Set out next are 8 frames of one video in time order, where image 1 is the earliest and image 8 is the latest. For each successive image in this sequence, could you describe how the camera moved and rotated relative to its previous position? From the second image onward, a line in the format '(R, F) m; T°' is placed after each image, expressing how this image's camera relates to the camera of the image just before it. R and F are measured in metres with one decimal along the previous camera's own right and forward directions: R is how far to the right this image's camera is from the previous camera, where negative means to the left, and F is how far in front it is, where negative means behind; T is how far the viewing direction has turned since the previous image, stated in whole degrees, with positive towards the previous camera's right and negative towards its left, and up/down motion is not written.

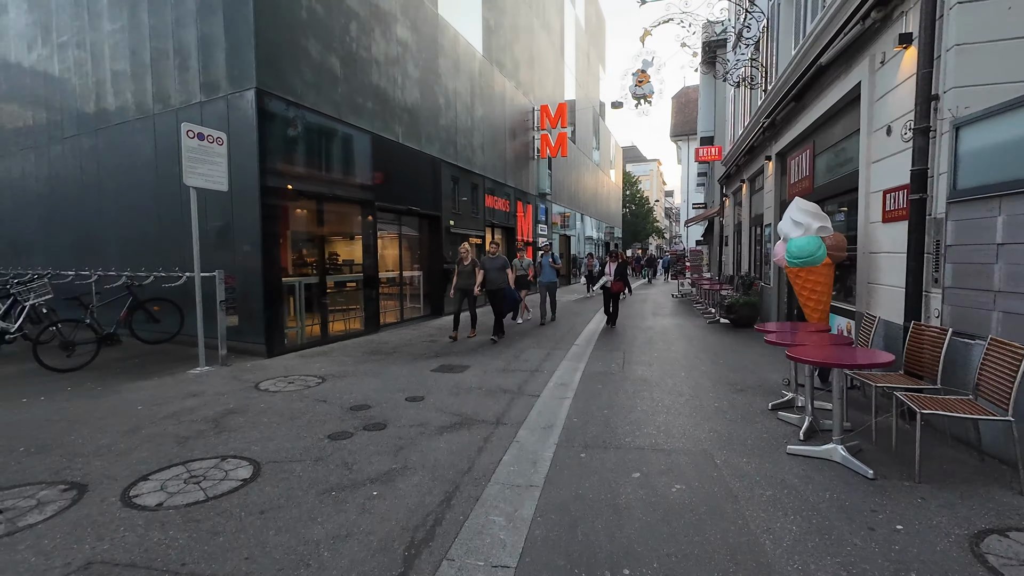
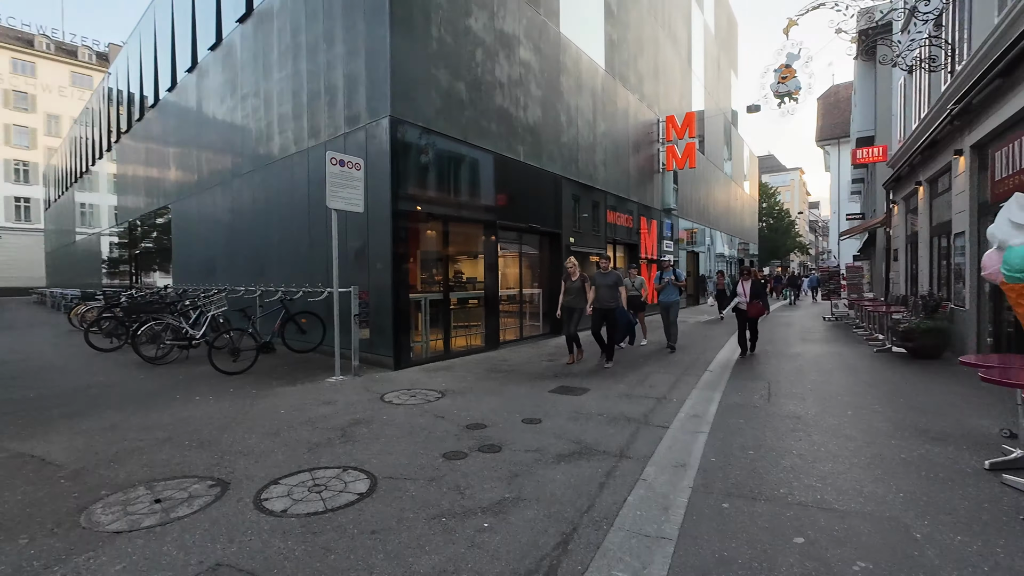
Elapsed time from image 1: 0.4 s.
(0.0, +0.3) m; -14°
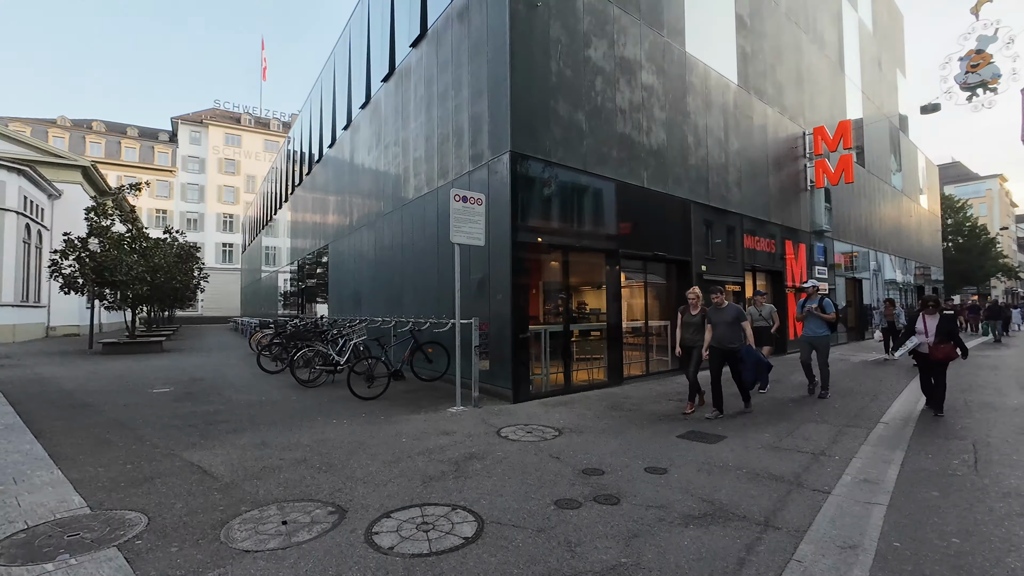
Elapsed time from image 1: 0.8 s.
(+0.1, +0.2) m; -15°
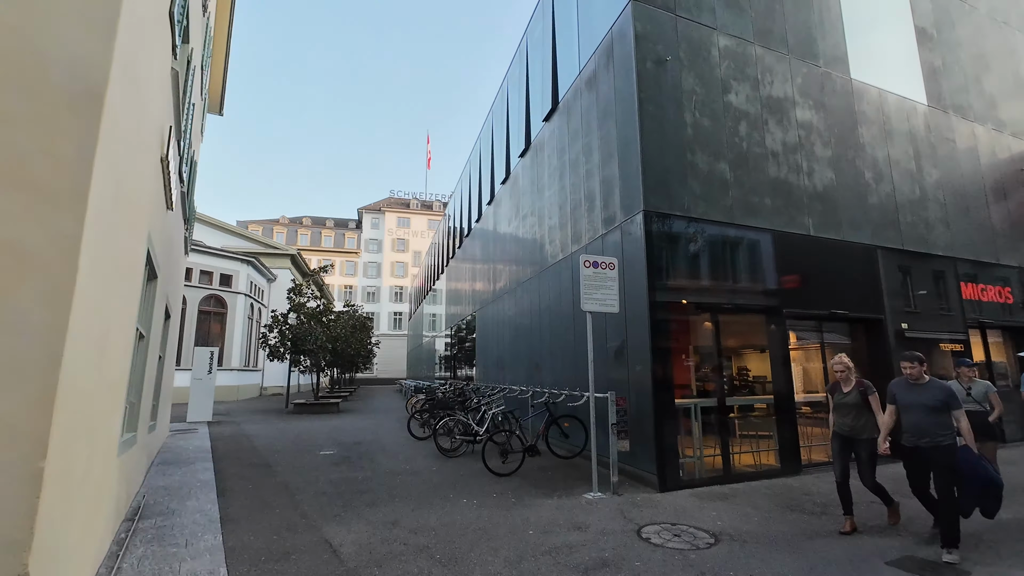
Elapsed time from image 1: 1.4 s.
(+0.2, +0.4) m; -17°
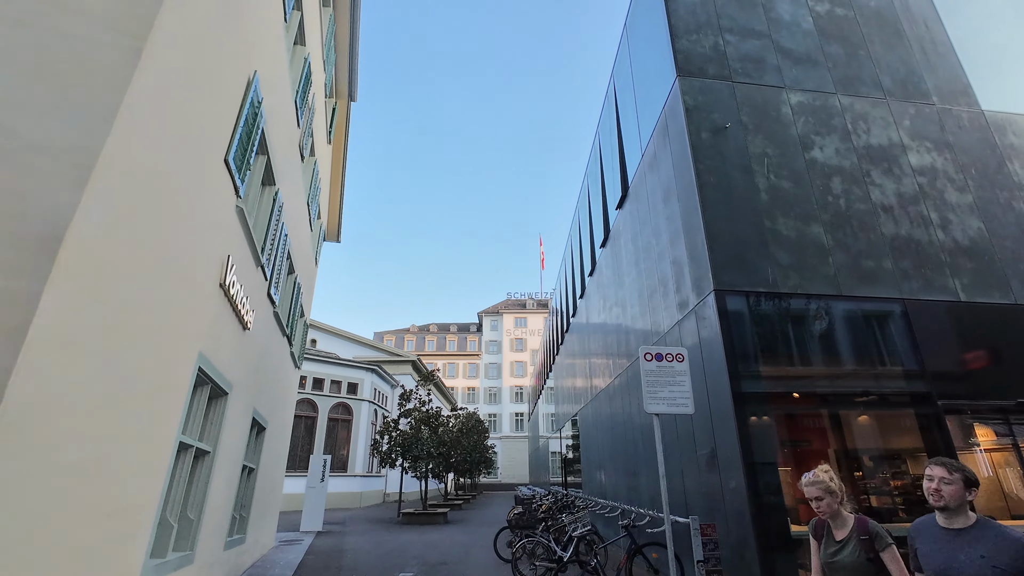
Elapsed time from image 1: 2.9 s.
(+1.0, +0.6) m; -14°
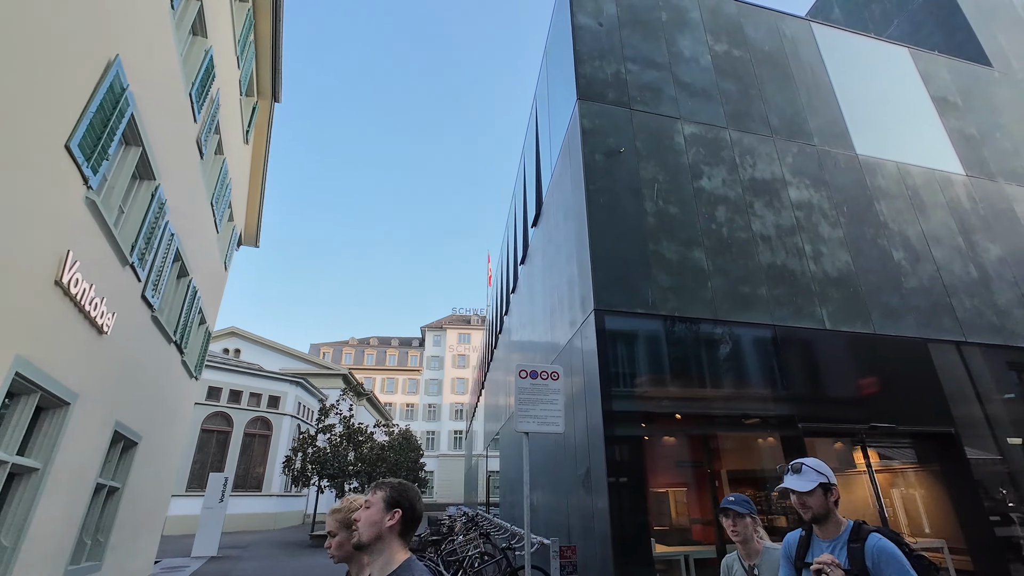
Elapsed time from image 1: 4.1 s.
(+0.9, +0.1) m; +6°
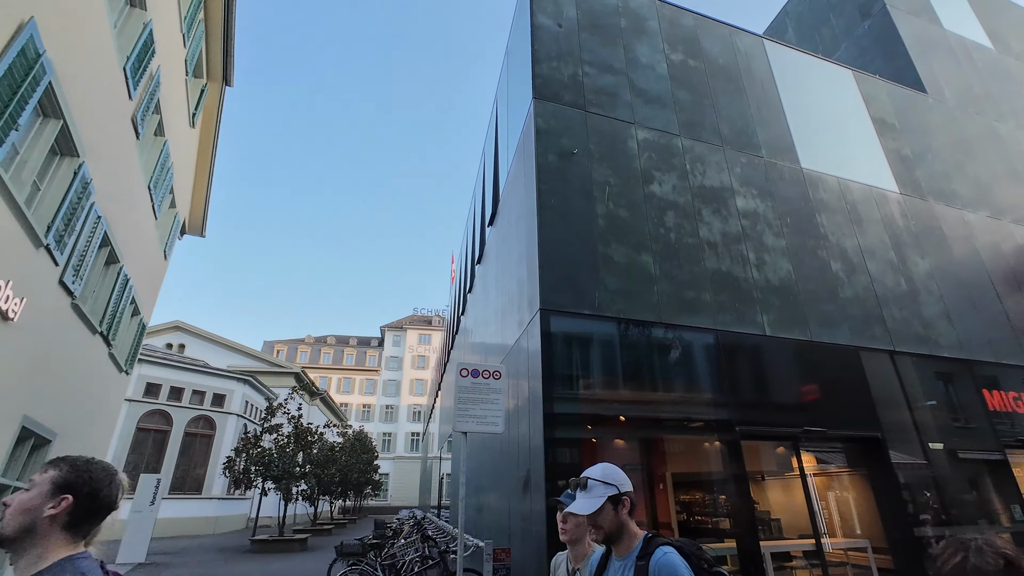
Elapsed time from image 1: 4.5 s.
(+0.2, +0.1) m; +4°
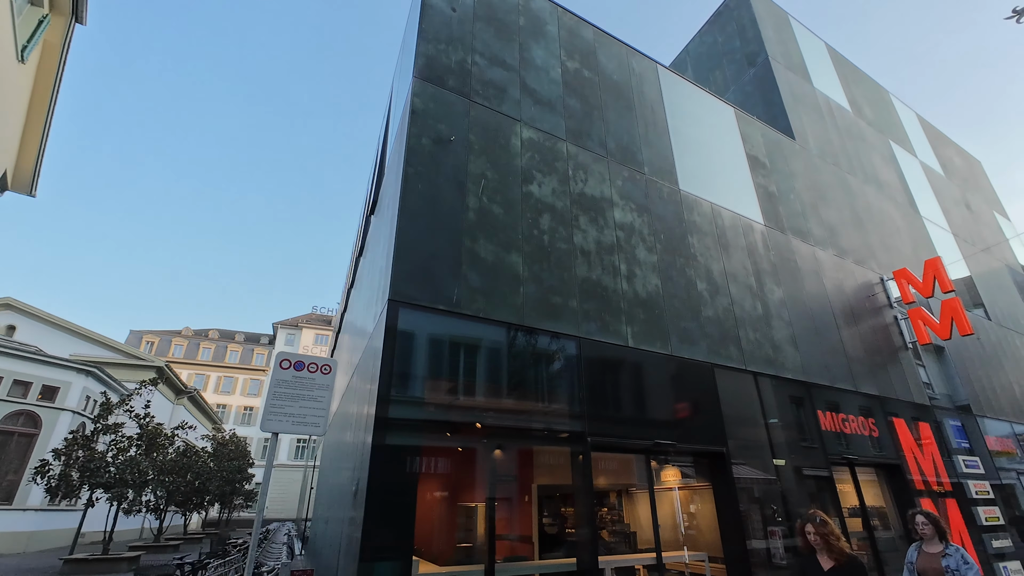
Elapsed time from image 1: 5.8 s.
(+0.8, +0.4) m; +10°
